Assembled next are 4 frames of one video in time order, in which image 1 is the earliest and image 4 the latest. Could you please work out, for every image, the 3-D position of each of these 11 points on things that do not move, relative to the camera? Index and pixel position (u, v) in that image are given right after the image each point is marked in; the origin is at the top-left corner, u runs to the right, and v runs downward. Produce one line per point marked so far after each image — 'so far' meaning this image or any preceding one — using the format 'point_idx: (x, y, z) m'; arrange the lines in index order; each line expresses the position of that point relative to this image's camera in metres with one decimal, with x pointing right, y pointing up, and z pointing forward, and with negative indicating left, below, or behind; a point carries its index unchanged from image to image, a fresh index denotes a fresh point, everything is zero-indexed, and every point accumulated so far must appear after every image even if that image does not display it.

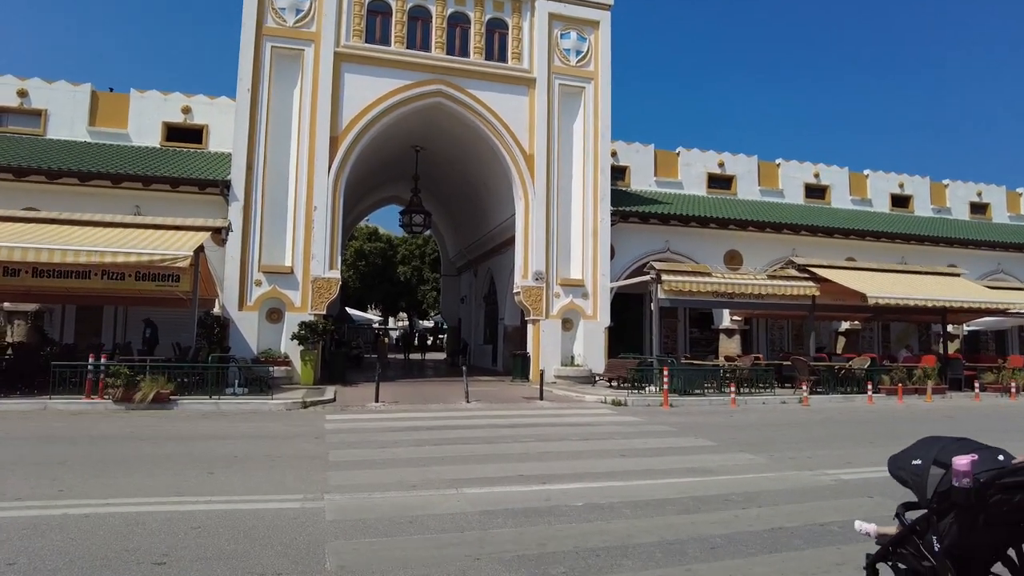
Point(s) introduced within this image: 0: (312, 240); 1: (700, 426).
0: (-5.4, +1.3, +17.8) m
1: (+3.0, -2.2, +10.5) m
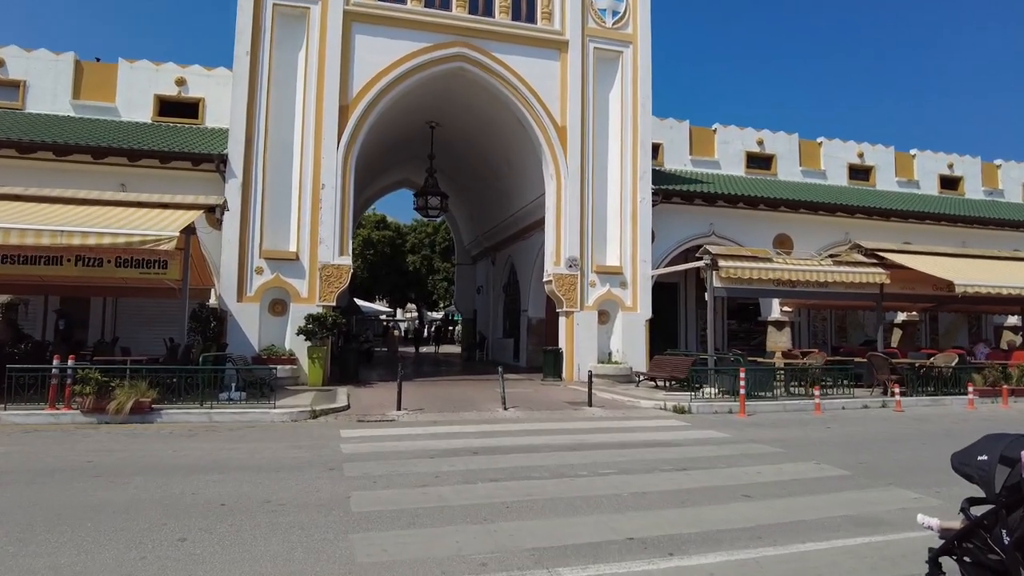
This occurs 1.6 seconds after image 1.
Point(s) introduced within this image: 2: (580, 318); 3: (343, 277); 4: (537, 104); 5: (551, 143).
0: (-4.6, +1.6, +15.8) m
1: (+3.8, -2.0, +8.5) m
2: (+1.8, -0.8, +17.1) m
3: (-4.1, +0.3, +15.7) m
4: (+0.7, +4.9, +17.5) m
5: (+1.1, +3.9, +17.6) m
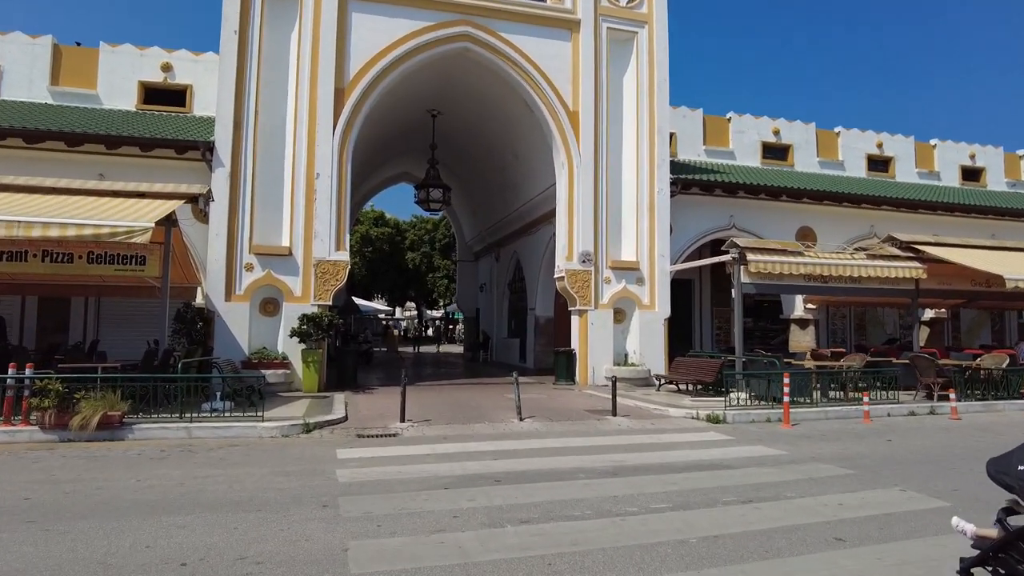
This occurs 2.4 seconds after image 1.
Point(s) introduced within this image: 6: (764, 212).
0: (-4.4, +1.6, +14.6) m
1: (+4.0, -1.9, +7.4) m
2: (+2.0, -0.7, +16.0) m
3: (-3.8, +0.3, +14.6) m
4: (+0.9, +5.0, +16.3) m
5: (+1.3, +4.0, +16.4) m
6: (+7.3, +2.2, +19.0) m
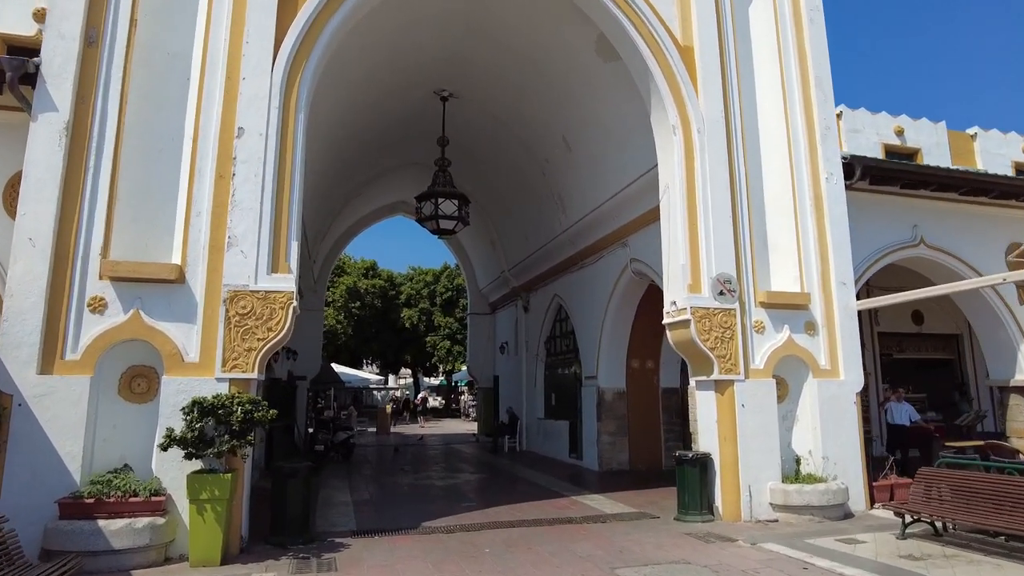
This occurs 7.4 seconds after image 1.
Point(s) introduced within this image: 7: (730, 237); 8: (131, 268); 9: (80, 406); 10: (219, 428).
0: (-3.3, +1.0, +7.7) m
1: (+5.3, -1.8, +0.2) m
2: (+3.2, -1.4, +8.9) m
3: (-2.7, -0.4, +7.5) m
4: (+2.0, +4.2, +9.8) m
5: (+2.4, +3.2, +9.8) m
6: (+8.4, +1.3, +12.3) m
7: (+3.1, +0.8, +9.4) m
8: (-4.3, +0.2, +7.3) m
9: (-4.6, -1.3, +6.9) m
10: (-3.0, -1.4, +6.7) m
